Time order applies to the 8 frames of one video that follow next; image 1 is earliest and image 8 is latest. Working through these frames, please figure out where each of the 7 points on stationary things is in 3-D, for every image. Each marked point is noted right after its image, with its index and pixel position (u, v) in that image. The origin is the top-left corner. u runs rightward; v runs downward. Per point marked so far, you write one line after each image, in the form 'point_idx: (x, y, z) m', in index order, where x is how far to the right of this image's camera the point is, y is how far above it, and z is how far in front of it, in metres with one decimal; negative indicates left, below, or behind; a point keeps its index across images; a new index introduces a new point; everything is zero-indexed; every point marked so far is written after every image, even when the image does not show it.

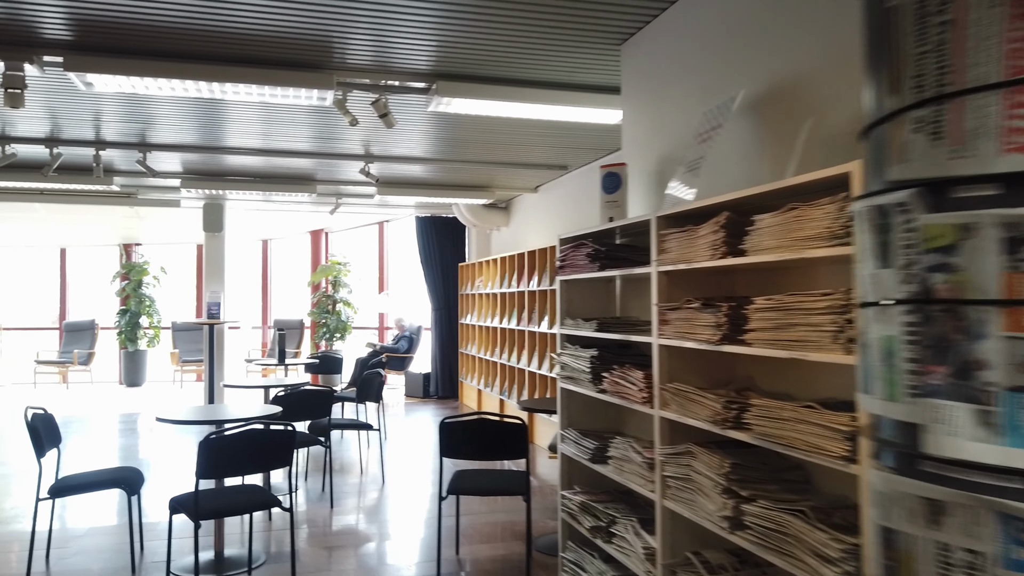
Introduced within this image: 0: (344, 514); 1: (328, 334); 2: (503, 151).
0: (-1.1, -1.5, +4.9) m
1: (-2.7, -0.7, +11.2) m
2: (-0.1, +1.1, +6.1) m
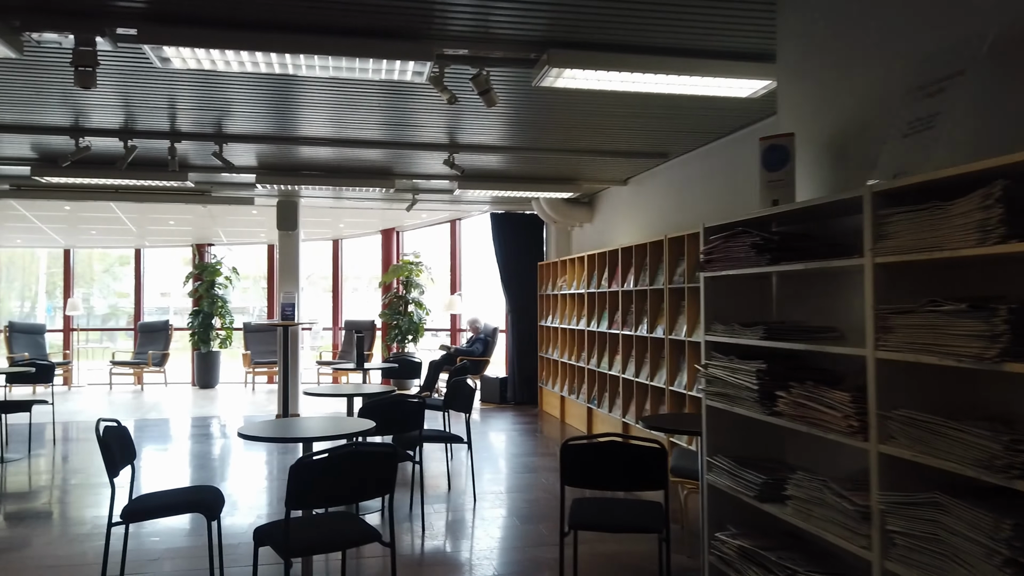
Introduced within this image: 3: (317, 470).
0: (-0.5, -1.5, +4.4) m
1: (-1.6, -0.7, +10.8) m
2: (+0.7, +1.1, +5.6) m
3: (-0.7, -0.6, +2.6) m
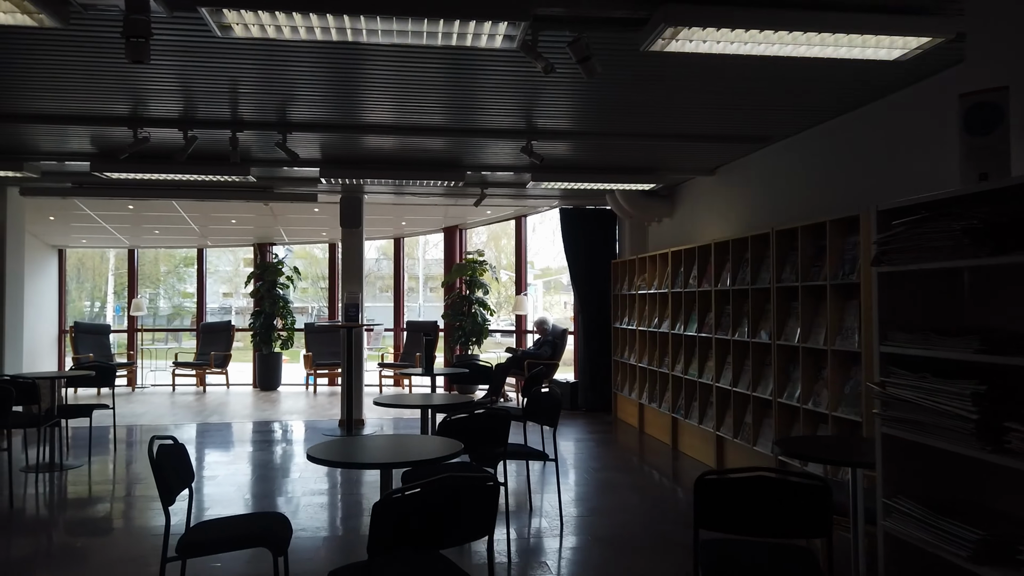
0: (0.0, -1.5, +4.0) m
1: (-0.7, -0.7, +10.4) m
2: (+1.2, +1.1, +5.0) m
3: (-0.3, -0.6, +2.2) m
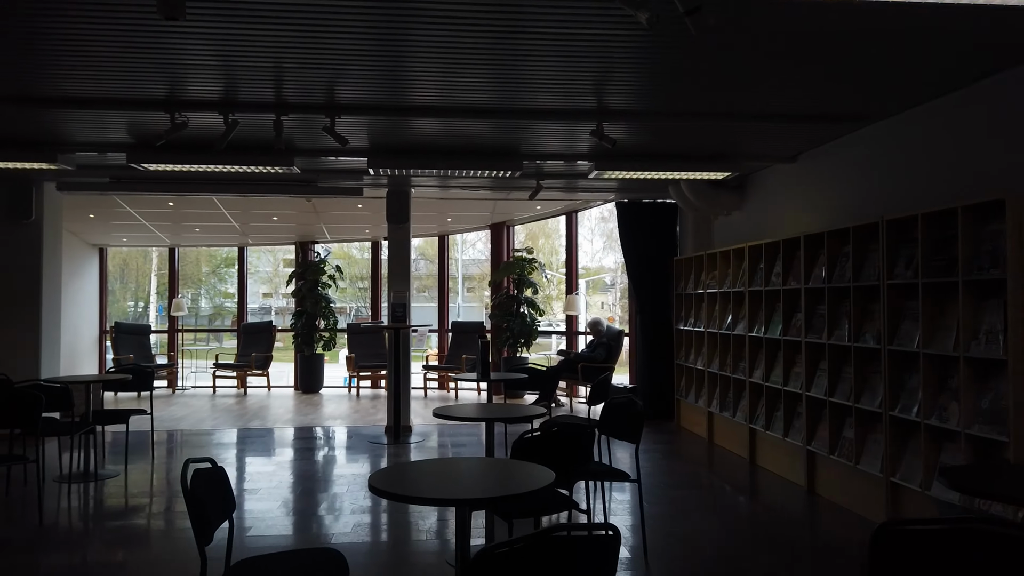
0: (+0.4, -1.5, +3.4) m
1: (0.0, -0.7, +9.9) m
2: (+1.6, +1.2, +4.5) m
3: (0.0, -0.6, +1.7) m
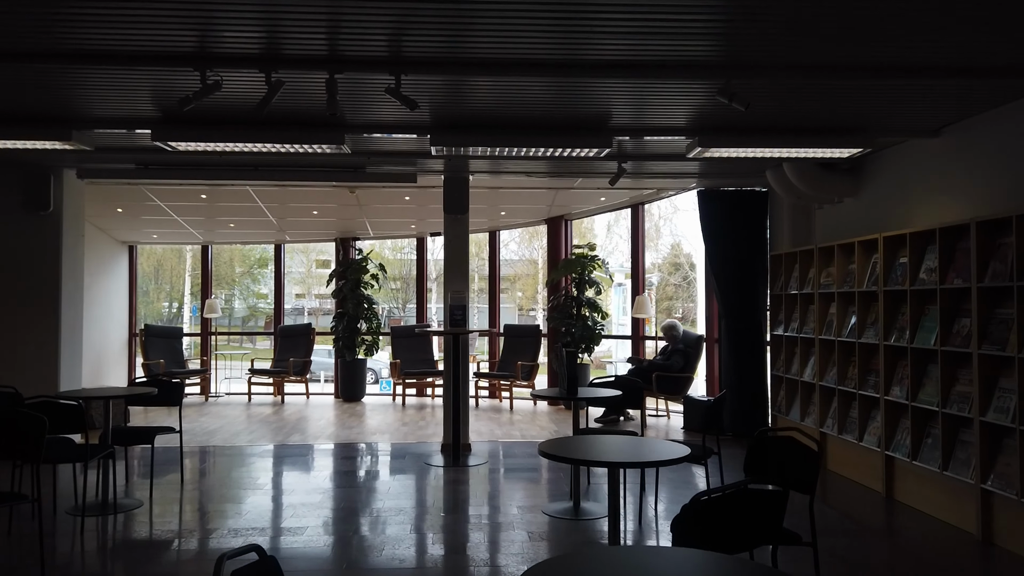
0: (+0.9, -1.4, +2.5) m
1: (+0.7, -0.7, +9.0) m
2: (+2.2, +1.2, +3.5) m
3: (+0.4, -0.6, +0.8) m
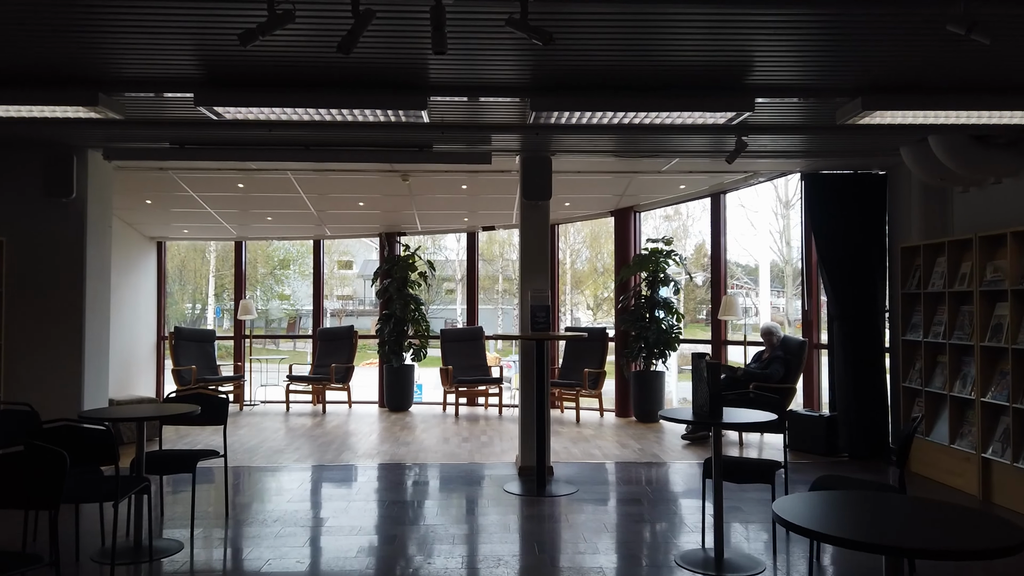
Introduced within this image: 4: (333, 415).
0: (+1.5, -1.4, +1.6) m
1: (+1.5, -0.7, +8.1) m
2: (+2.8, +1.2, +2.6) m
3: (+0.9, -0.6, -0.1) m
4: (-2.2, -1.5, +9.0) m
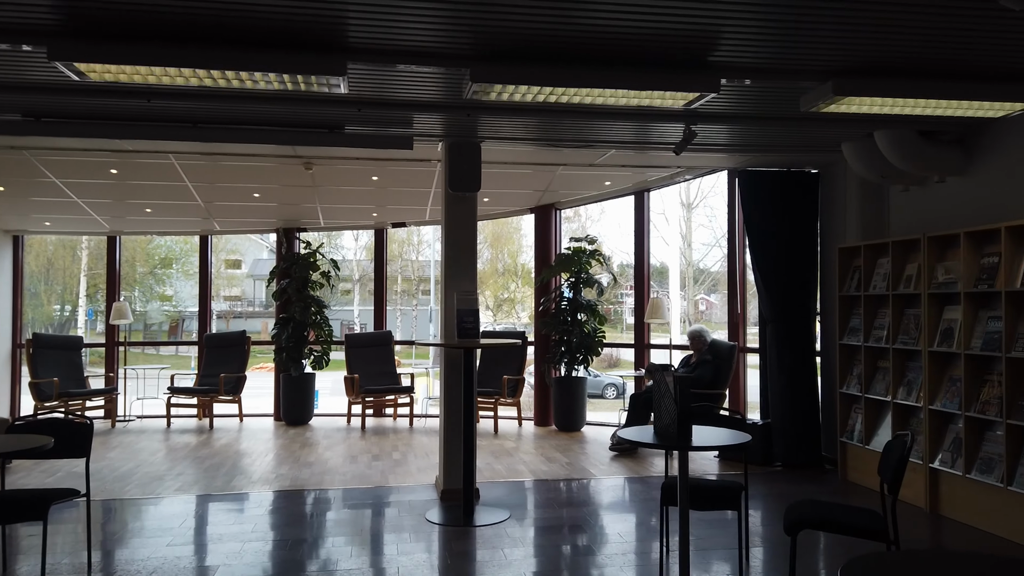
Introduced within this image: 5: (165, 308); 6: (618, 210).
0: (+1.5, -1.4, +1.2) m
1: (+0.6, -0.7, +7.7) m
2: (+2.6, +1.2, +2.4) m
3: (+1.2, -0.6, -0.6) m
4: (-3.1, -1.5, +8.1) m
5: (-4.2, -0.2, +9.5) m
6: (+1.2, +0.9, +8.4) m
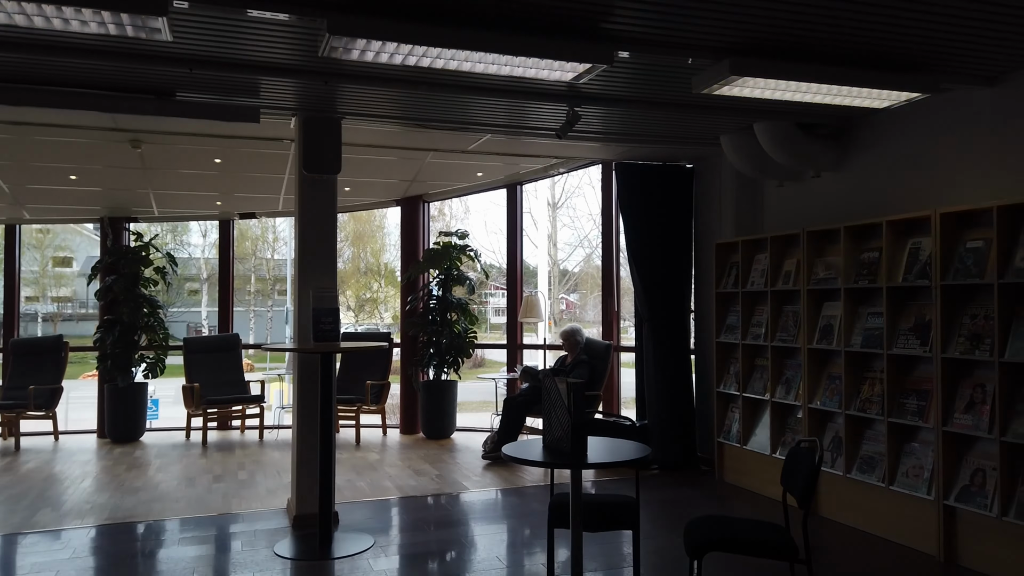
0: (+1.3, -1.4, +1.0) m
1: (-0.7, -0.7, +7.2) m
2: (+2.3, +1.2, +2.3) m
3: (+1.4, -0.6, -0.8) m
4: (-4.4, -1.5, +6.9) m
5: (-5.7, -0.2, +8.1) m
6: (-0.2, +0.9, +8.0) m
